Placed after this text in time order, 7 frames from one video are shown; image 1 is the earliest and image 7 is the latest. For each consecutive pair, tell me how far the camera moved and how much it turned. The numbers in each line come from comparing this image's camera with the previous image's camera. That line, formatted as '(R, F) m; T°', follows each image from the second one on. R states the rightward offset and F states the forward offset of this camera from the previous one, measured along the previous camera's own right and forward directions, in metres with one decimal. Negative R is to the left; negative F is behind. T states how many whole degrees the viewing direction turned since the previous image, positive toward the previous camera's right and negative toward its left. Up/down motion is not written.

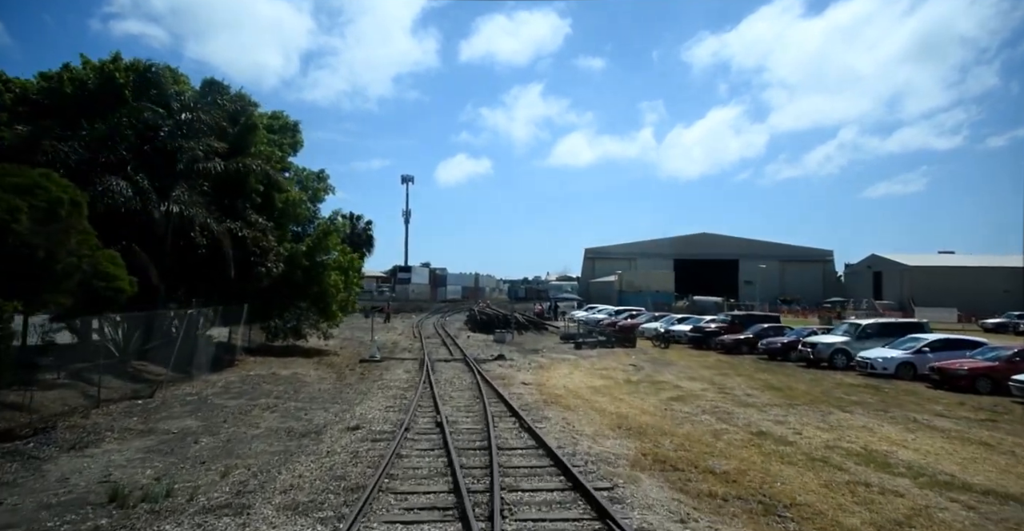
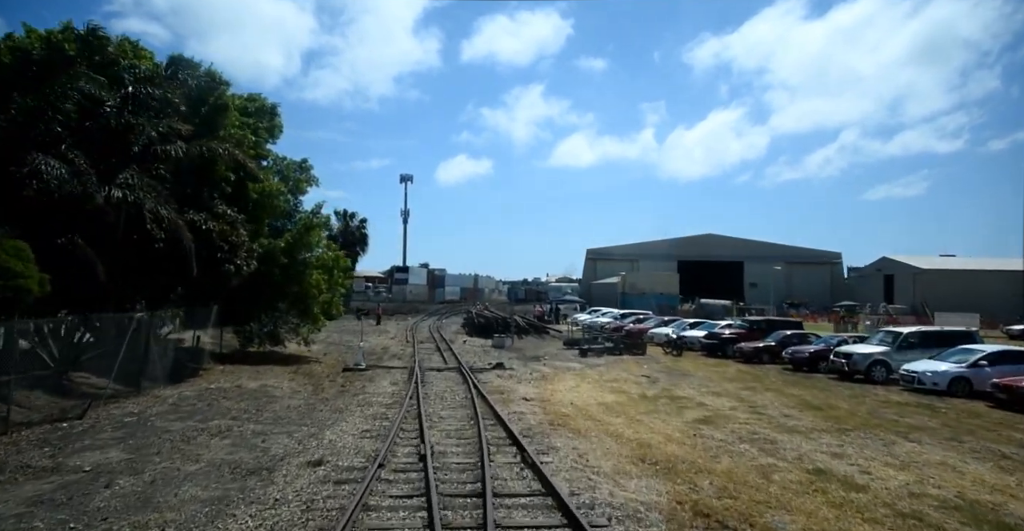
(0.0, +2.4) m; 0°
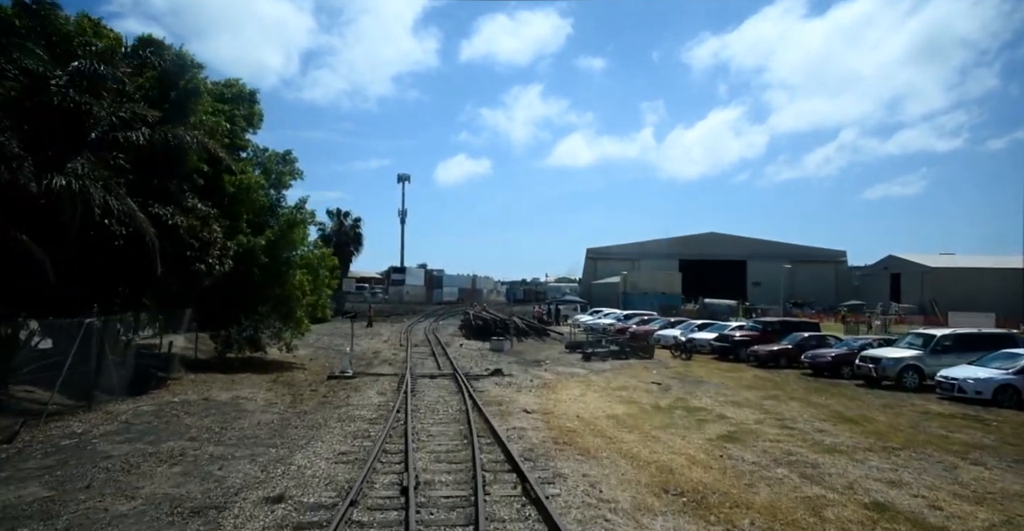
(0.0, +1.7) m; 0°
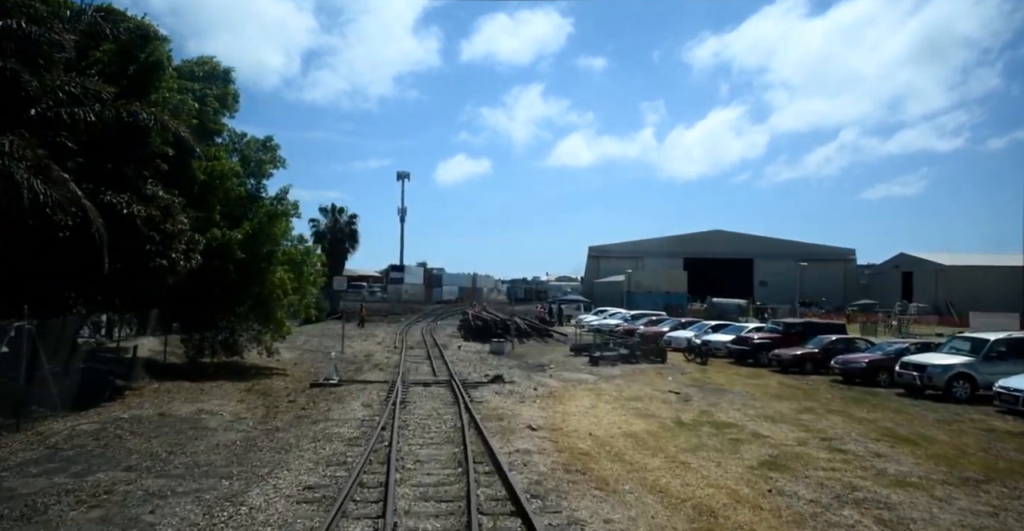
(0.0, +2.0) m; 0°
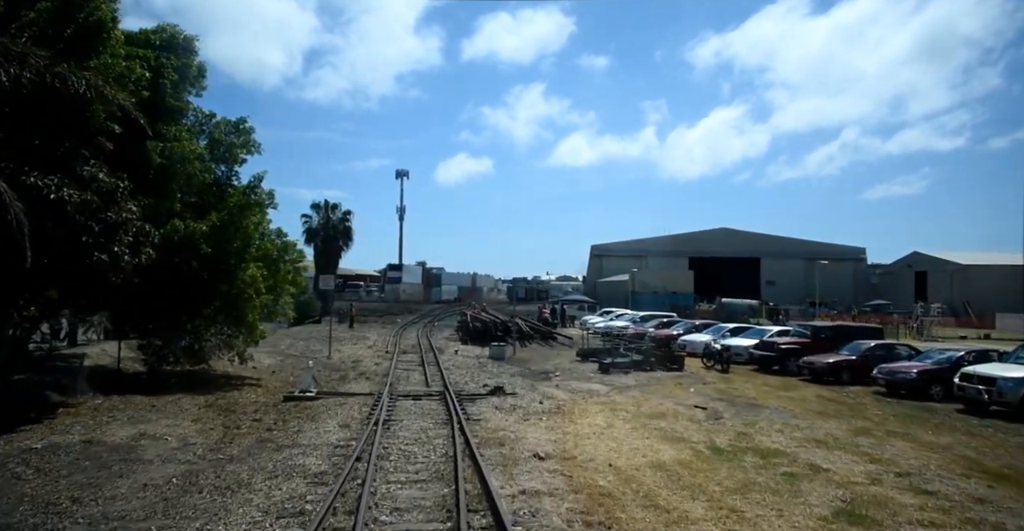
(-0.1, +2.3) m; 0°
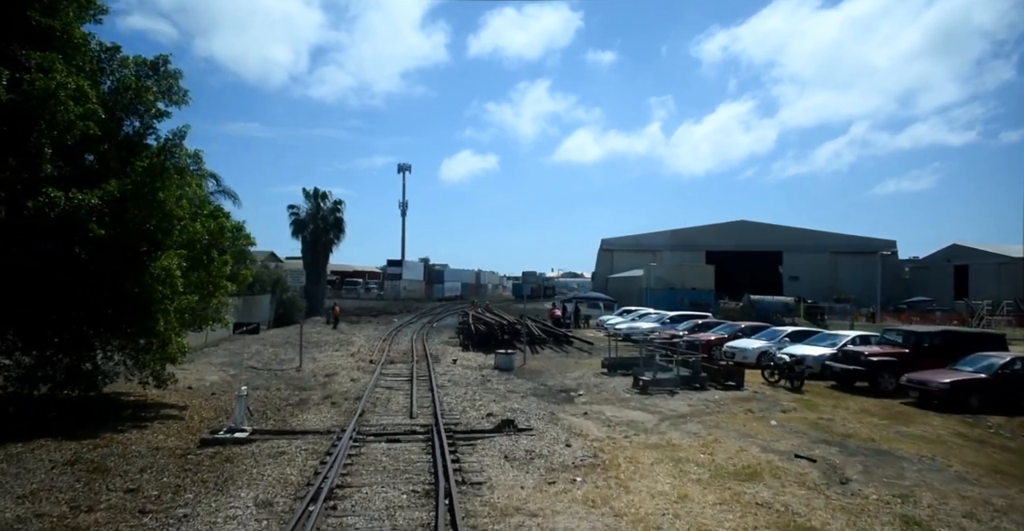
(-0.2, +5.0) m; 0°
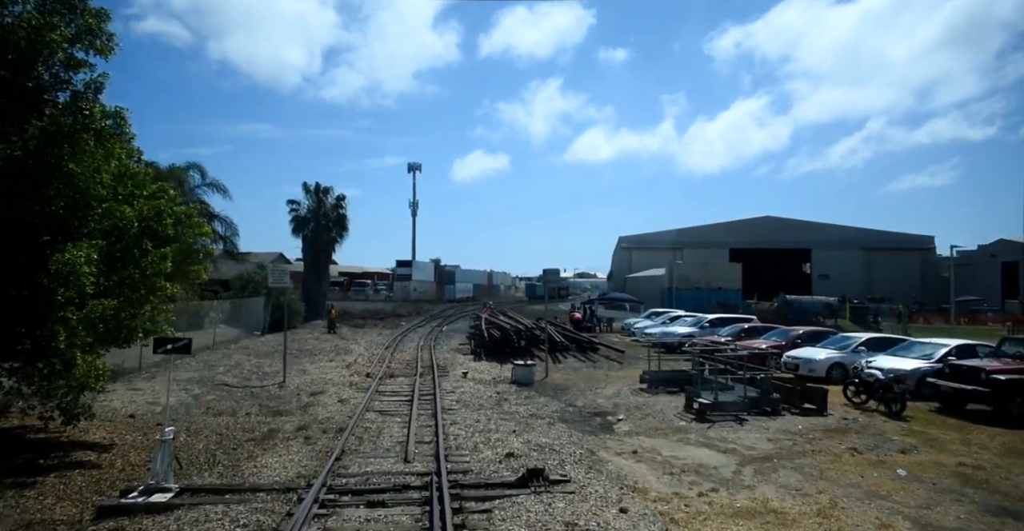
(-0.2, +3.6) m; -1°
